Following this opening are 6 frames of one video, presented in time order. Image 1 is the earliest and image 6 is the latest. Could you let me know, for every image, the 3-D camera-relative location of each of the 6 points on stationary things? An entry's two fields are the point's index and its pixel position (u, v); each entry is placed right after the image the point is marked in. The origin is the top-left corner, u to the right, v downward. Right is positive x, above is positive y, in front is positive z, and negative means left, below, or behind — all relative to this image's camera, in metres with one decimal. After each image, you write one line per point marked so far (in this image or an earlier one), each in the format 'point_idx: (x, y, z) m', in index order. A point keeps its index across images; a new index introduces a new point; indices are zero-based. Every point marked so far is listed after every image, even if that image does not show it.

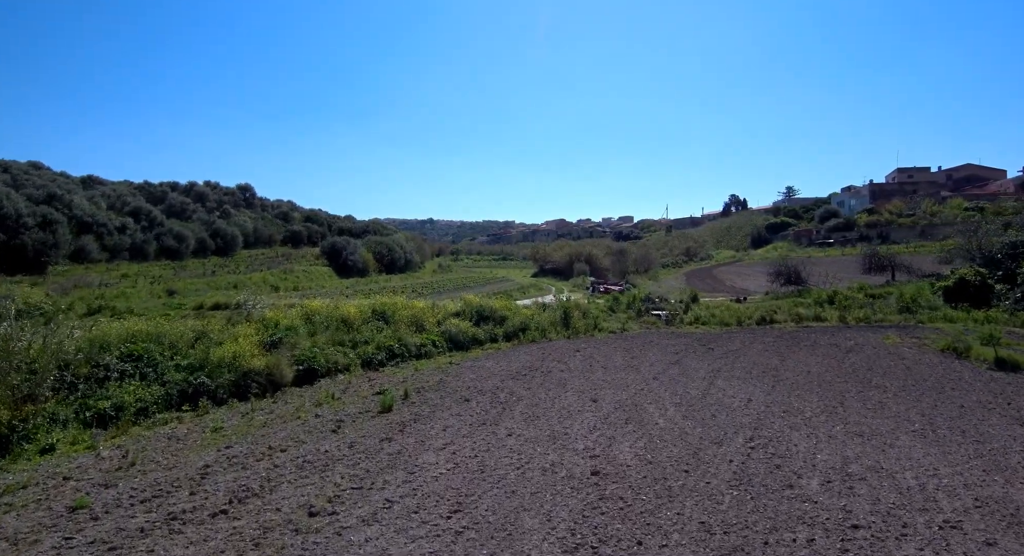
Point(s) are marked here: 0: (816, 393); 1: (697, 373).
0: (+8.0, -3.0, +14.8) m
1: (+5.7, -2.9, +17.2) m
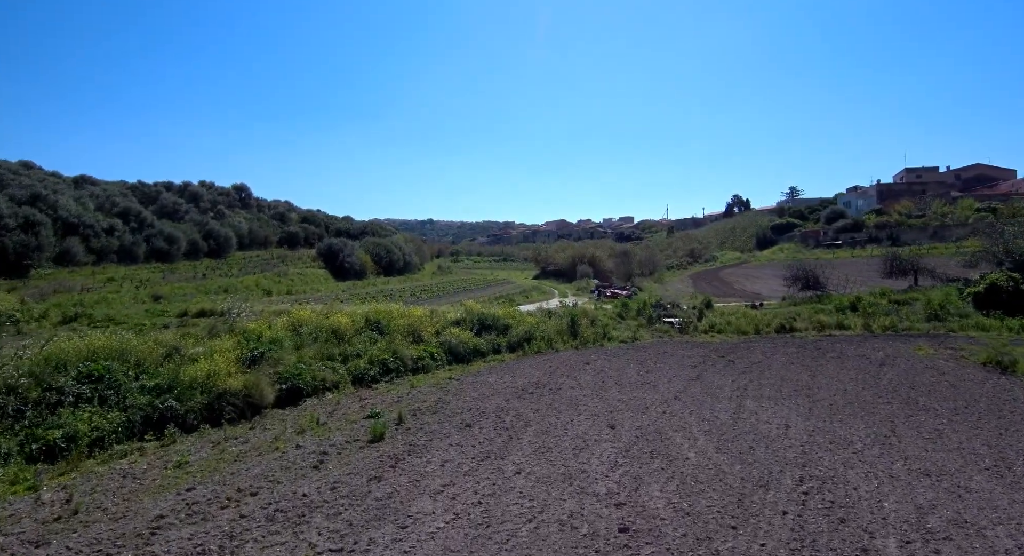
0: (+8.1, -3.3, +13.2) m
1: (+5.8, -3.2, +15.6) m
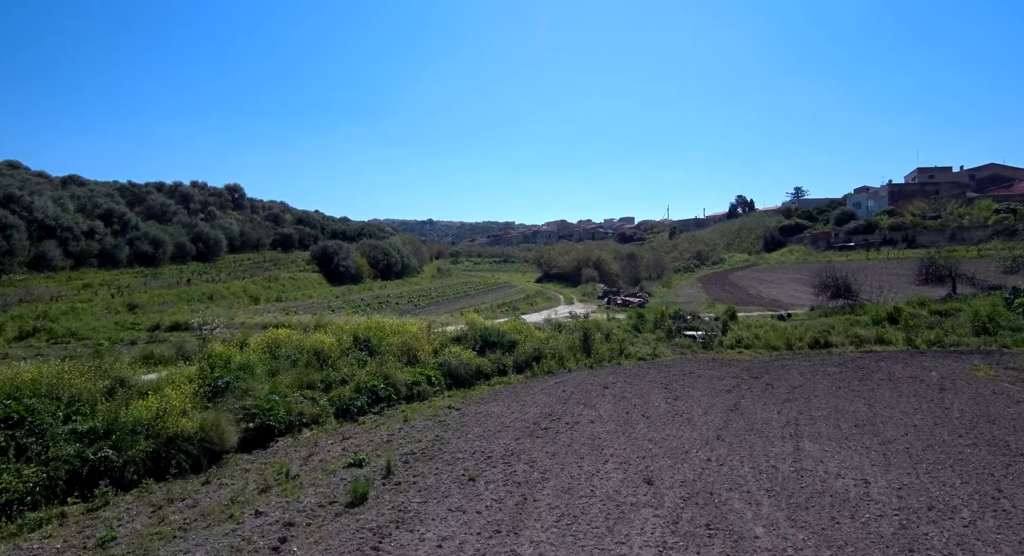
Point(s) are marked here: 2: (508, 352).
0: (+8.4, -3.6, +10.8) m
1: (+6.1, -3.5, +13.2) m
2: (-0.1, -2.6, +19.8) m
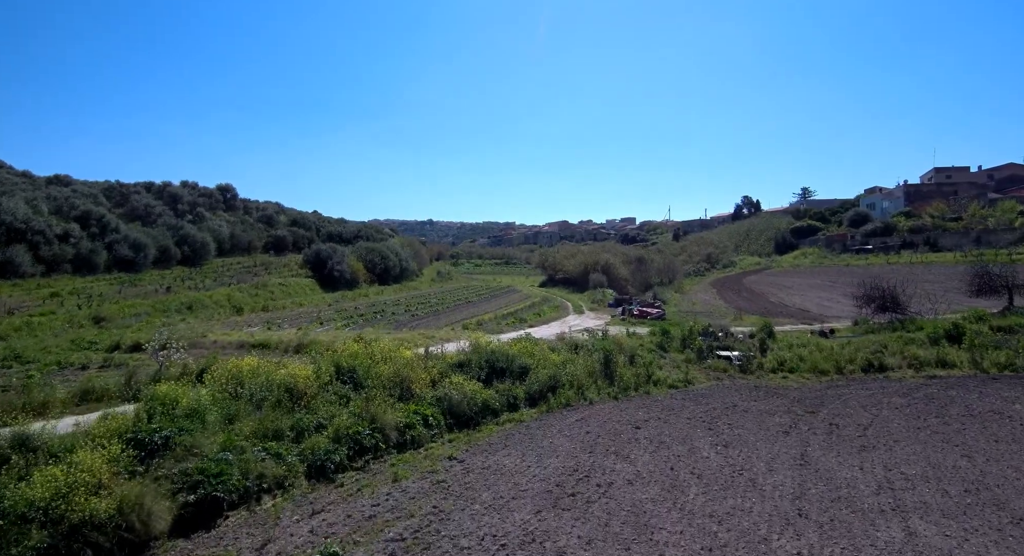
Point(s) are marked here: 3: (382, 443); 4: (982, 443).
0: (+8.7, -4.1, +7.9) m
1: (+6.4, -4.0, +10.4) m
2: (+0.2, -3.1, +17.0) m
3: (-2.9, -3.6, +12.5) m
4: (+11.3, -3.9, +13.4) m
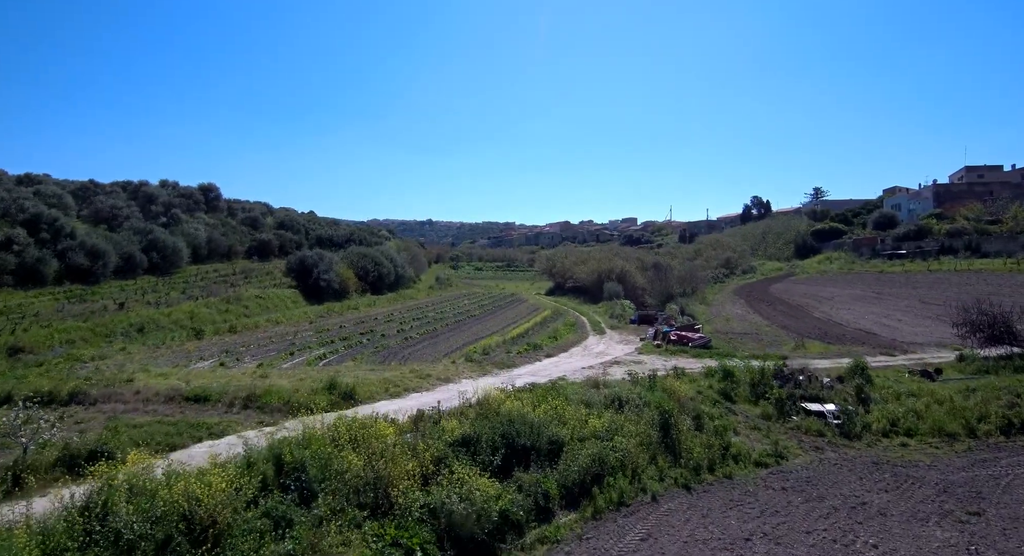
0: (+9.3, -4.9, +2.8) m
1: (+7.0, -4.8, +5.3) m
2: (+0.8, -3.9, +11.9) m
3: (-2.3, -4.5, +7.4) m
4: (+11.8, -4.7, +8.4) m
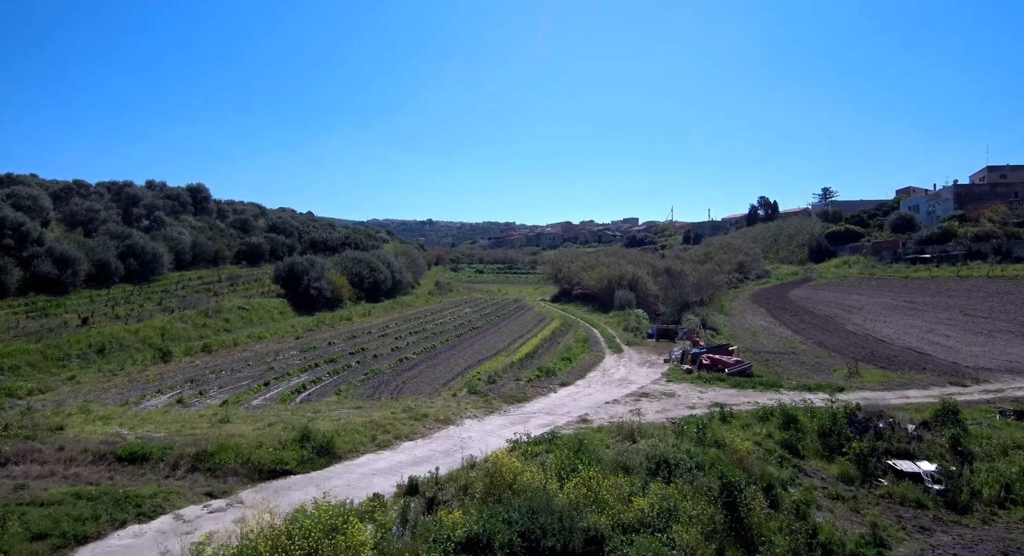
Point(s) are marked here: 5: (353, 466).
0: (+9.7, -5.5, -0.3) m
1: (+7.4, -5.4, +2.2) m
2: (+1.1, -4.5, +8.8) m
3: (-1.9, -5.1, +4.3) m
4: (+12.2, -5.3, +5.2) m
5: (-3.5, -3.8, +12.9) m
